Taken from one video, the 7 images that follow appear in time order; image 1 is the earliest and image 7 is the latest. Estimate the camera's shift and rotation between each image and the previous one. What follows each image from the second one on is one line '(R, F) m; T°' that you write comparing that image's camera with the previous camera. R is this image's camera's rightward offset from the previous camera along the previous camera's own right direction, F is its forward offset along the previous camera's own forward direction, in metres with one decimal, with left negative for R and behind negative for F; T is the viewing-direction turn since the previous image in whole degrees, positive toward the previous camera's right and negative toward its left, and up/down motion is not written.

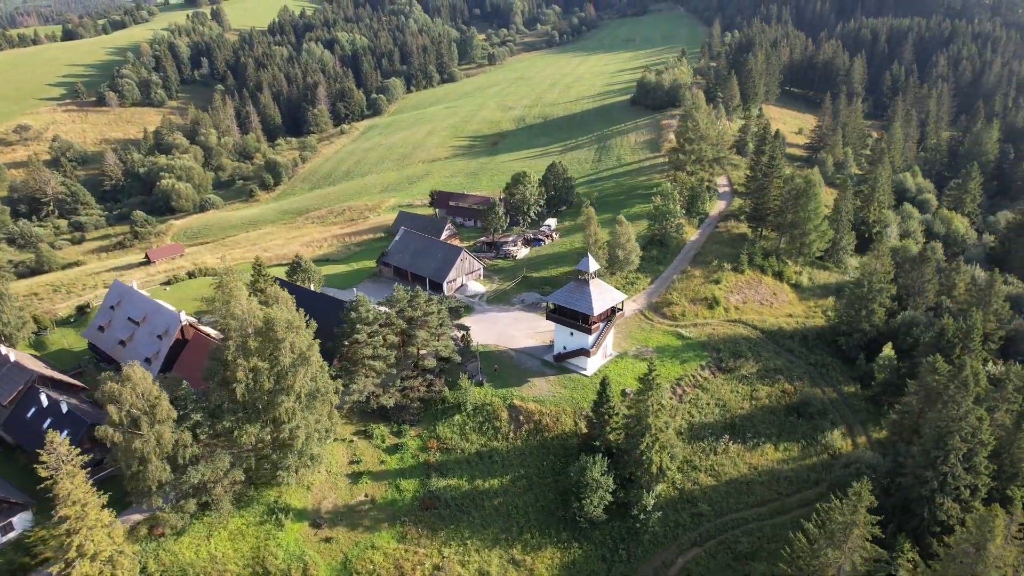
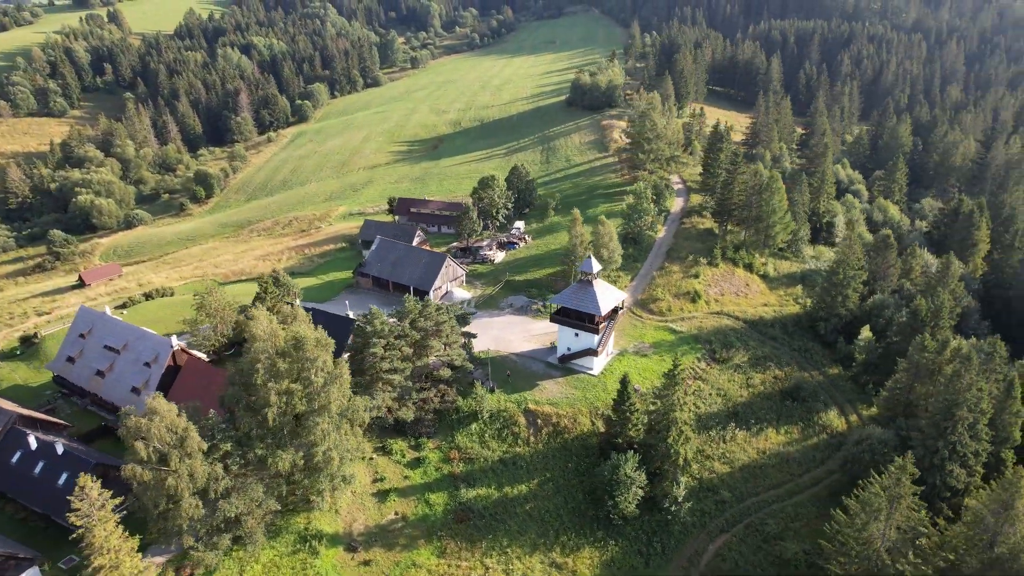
(-7.2, +0.5) m; +7°
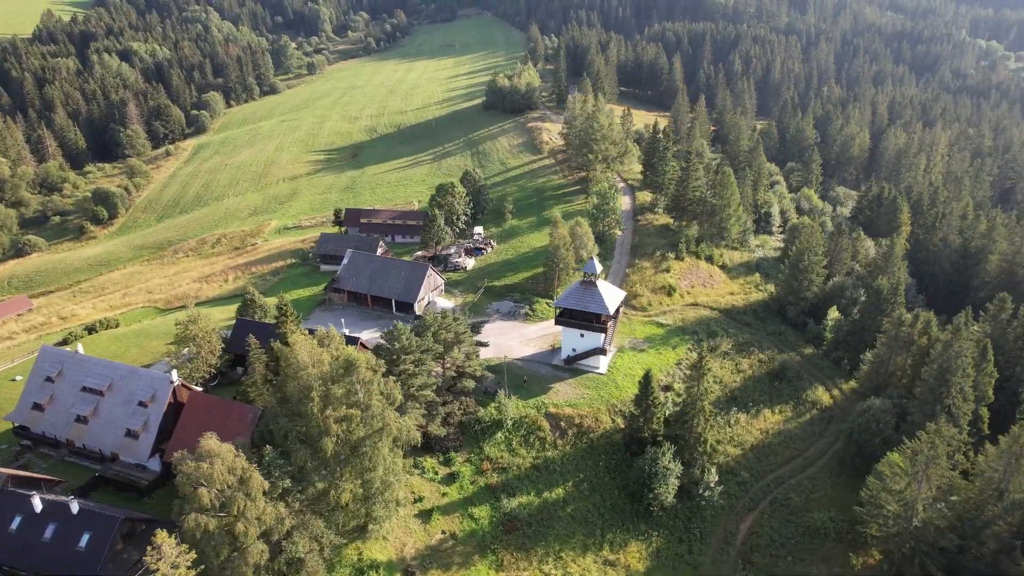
(-9.4, +0.8) m; +9°
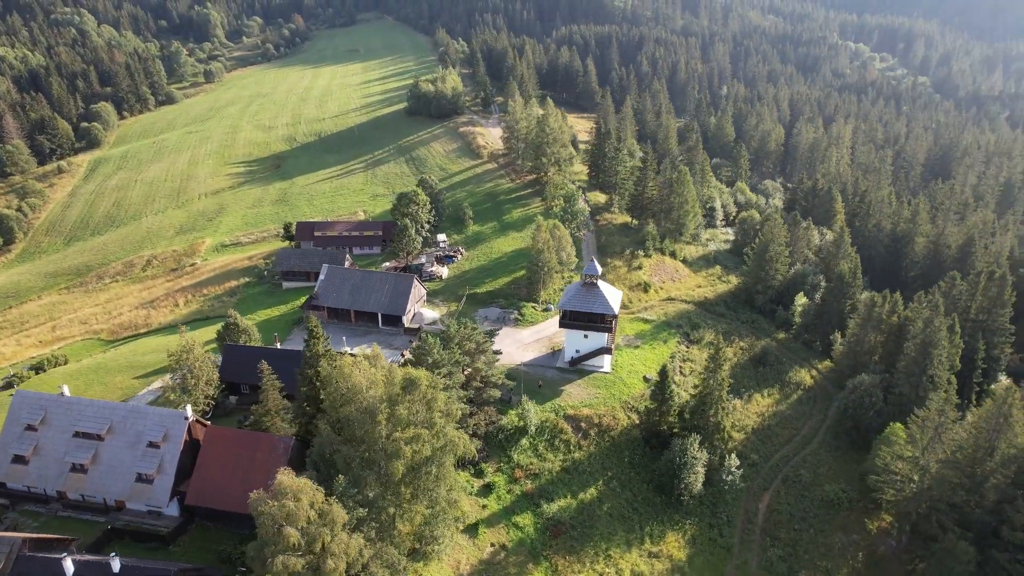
(-8.8, +0.6) m; +8°
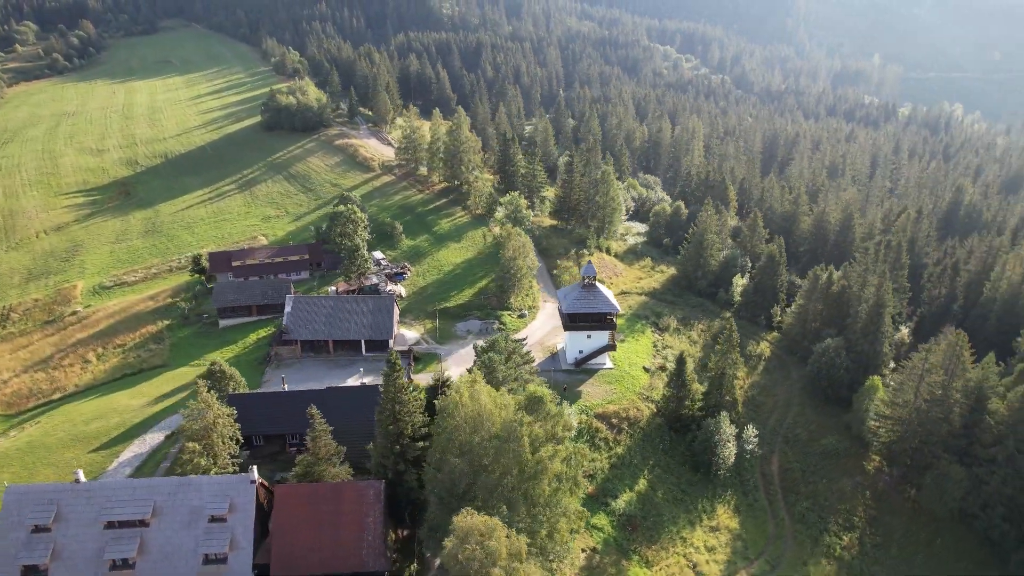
(-15.7, +1.9) m; +15°
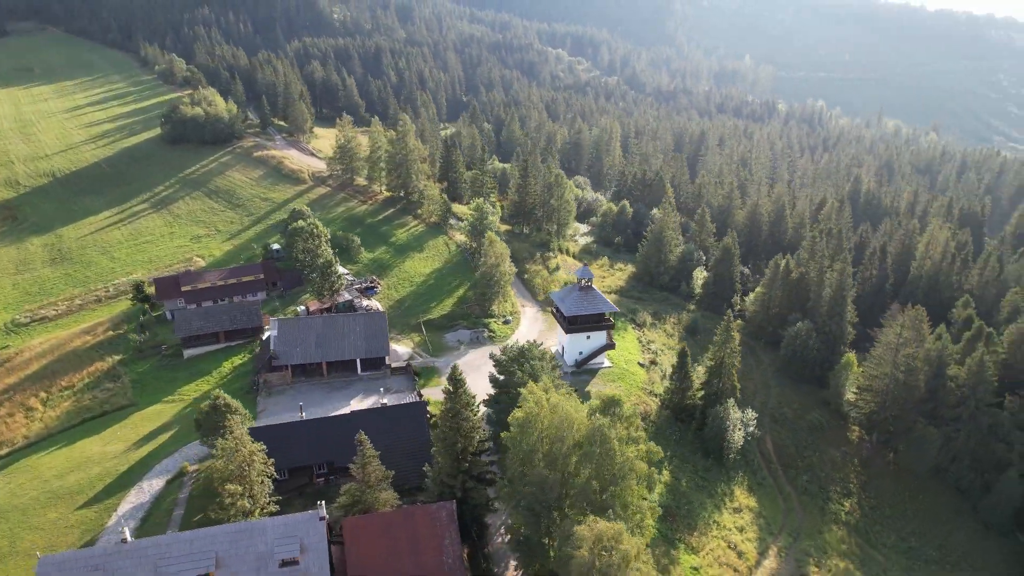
(-9.9, +0.6) m; +9°
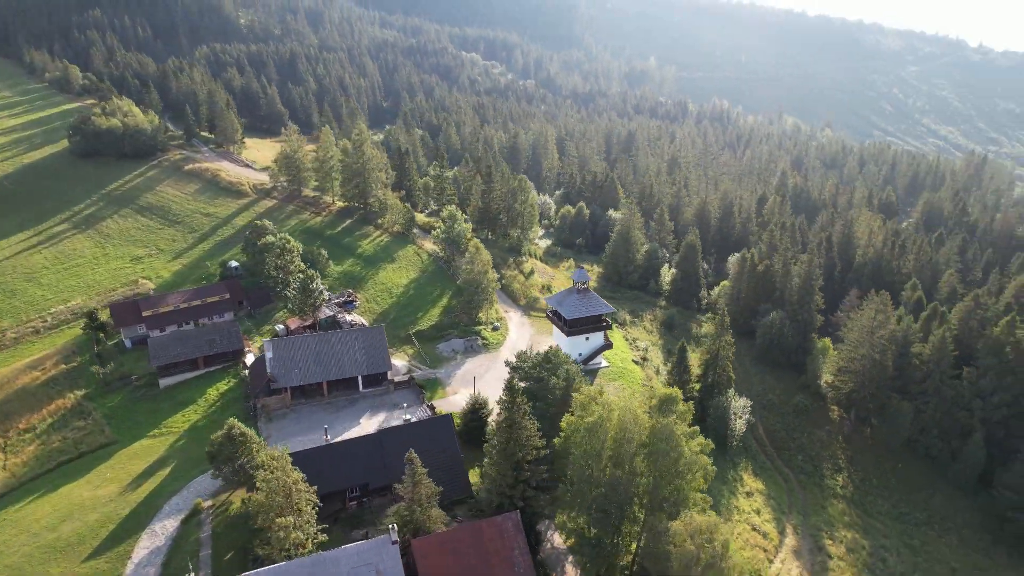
(-8.2, +0.2) m; +8°
